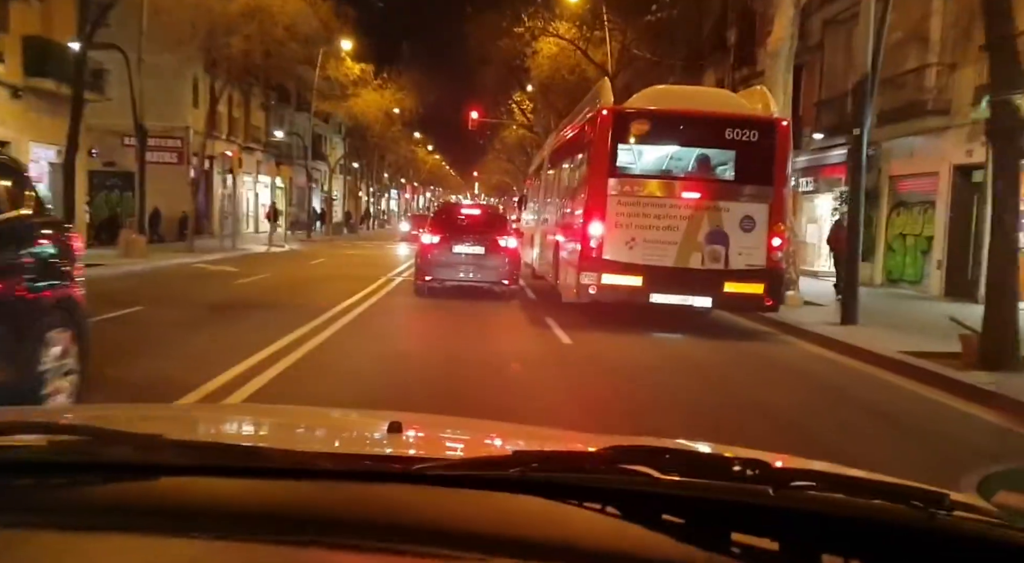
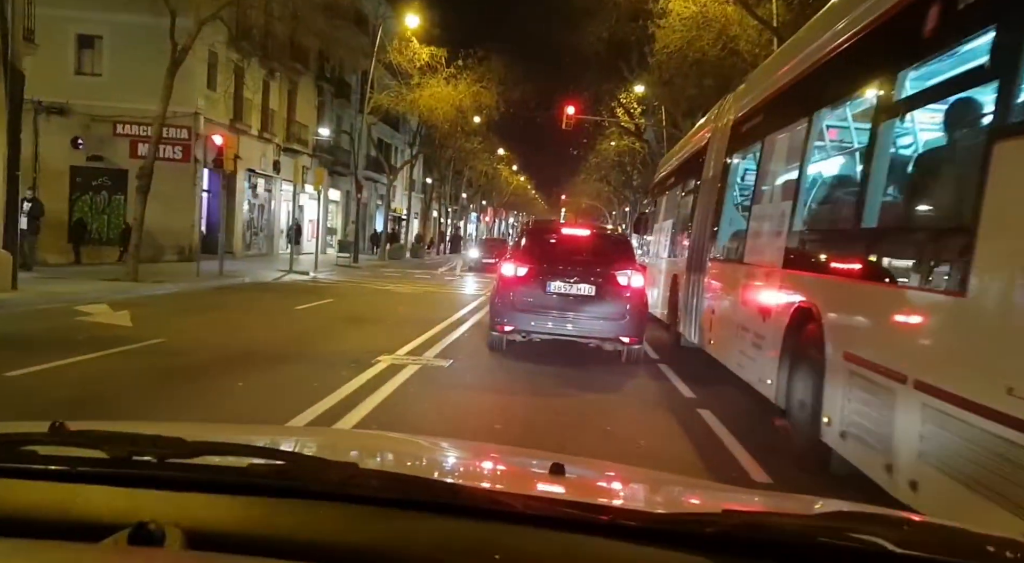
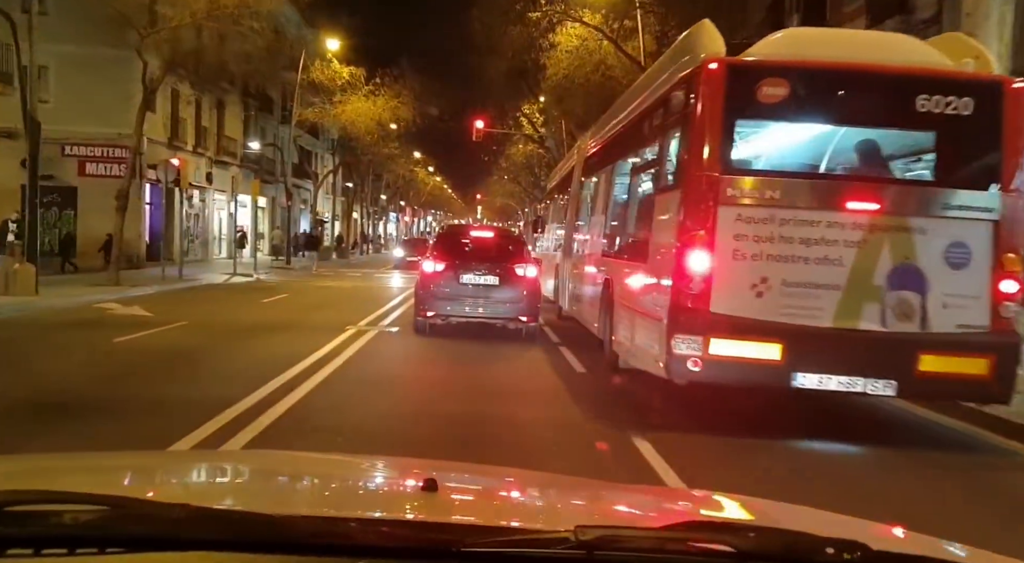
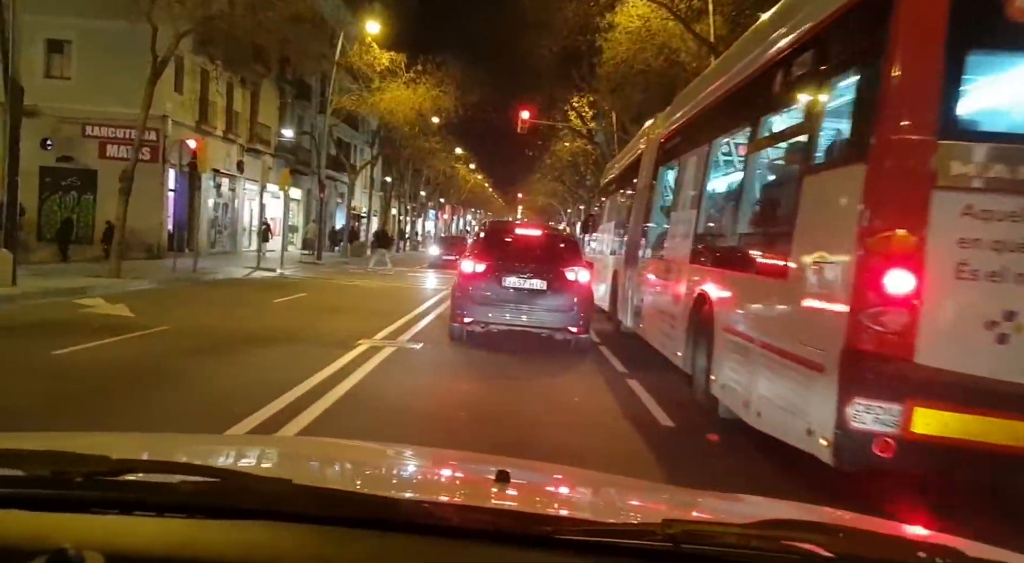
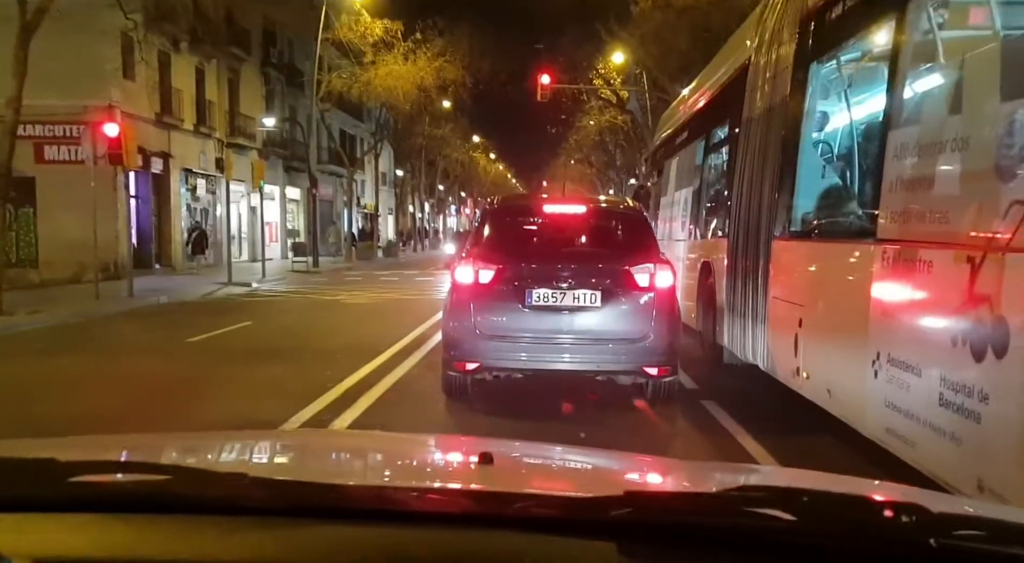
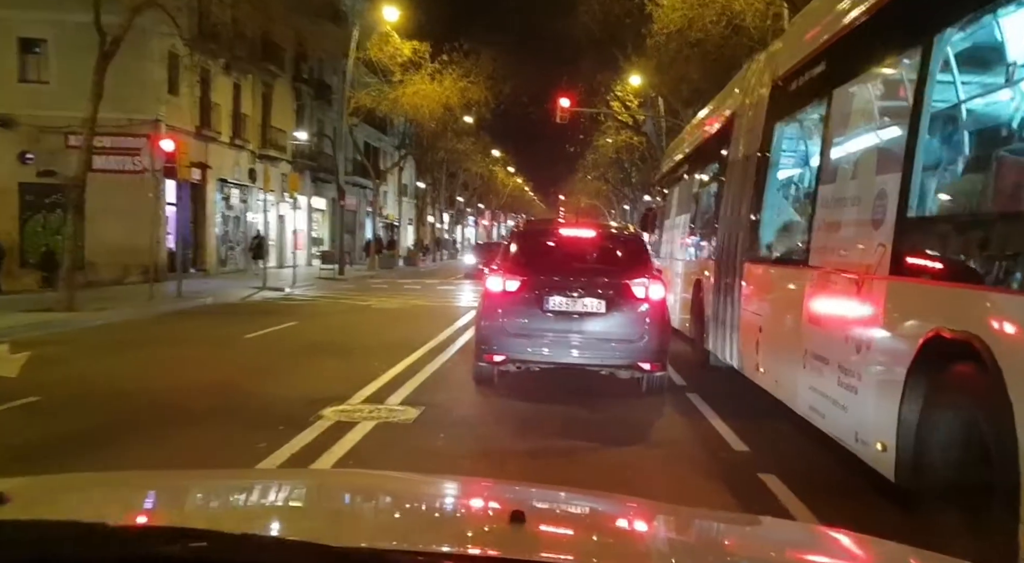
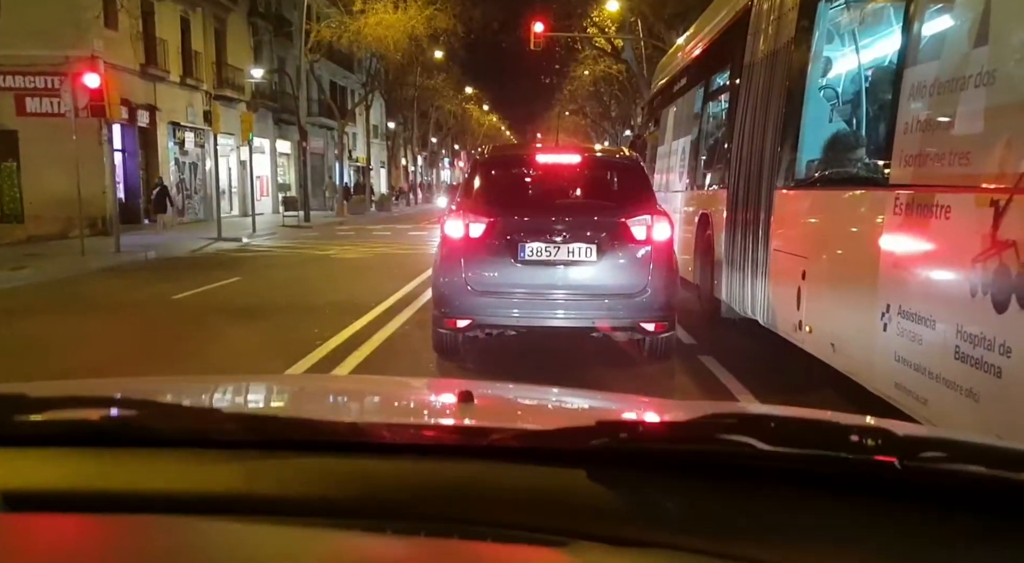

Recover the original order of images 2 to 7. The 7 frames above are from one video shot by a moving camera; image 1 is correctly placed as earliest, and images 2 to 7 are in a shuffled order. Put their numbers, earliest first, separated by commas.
3, 4, 2, 6, 5, 7
